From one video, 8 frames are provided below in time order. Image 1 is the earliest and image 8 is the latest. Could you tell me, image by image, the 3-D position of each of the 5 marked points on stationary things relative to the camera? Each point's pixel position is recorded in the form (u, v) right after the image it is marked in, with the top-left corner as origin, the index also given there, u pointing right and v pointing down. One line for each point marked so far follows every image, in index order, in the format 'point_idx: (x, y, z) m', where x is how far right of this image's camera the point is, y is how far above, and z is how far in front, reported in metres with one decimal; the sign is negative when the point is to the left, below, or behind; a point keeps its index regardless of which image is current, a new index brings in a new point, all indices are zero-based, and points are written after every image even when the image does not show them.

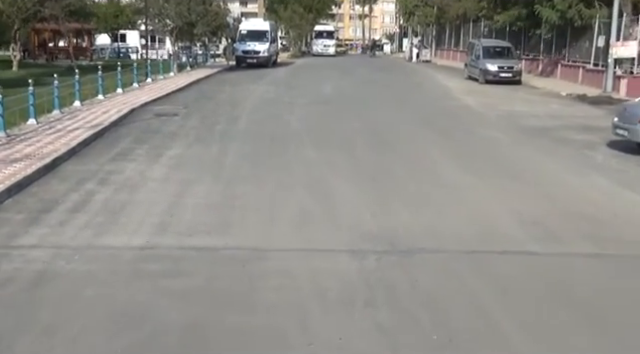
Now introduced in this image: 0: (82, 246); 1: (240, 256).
0: (-2.4, -0.7, +7.0) m
1: (-0.8, -0.8, +6.8) m
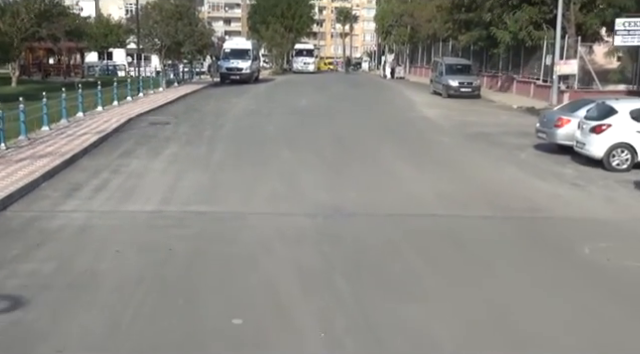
0: (-2.9, -0.5, +9.6) m
1: (-1.3, -0.6, +9.4) m
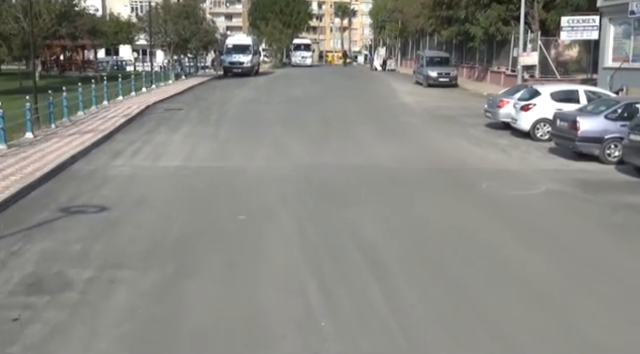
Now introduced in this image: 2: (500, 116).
0: (-3.2, +0.2, +13.2) m
1: (-1.6, +0.1, +13.1) m
2: (+4.8, +1.6, +18.8) m
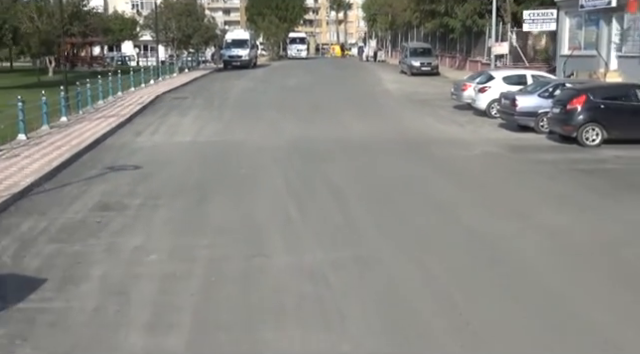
0: (-3.6, +0.8, +16.3) m
1: (-2.0, +0.8, +16.2) m
2: (+4.4, +2.4, +22.0) m
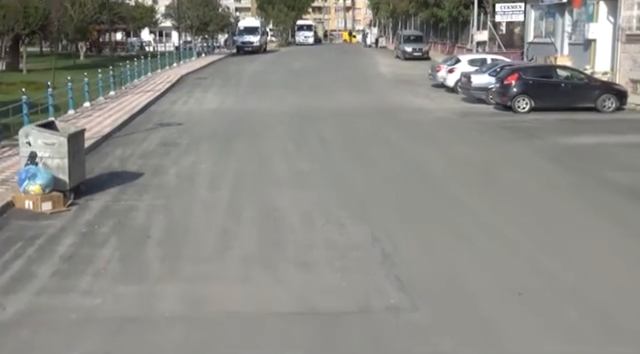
0: (-3.7, +2.0, +21.1) m
1: (-2.1, +2.0, +20.9) m
2: (+4.4, +3.7, +26.5) m
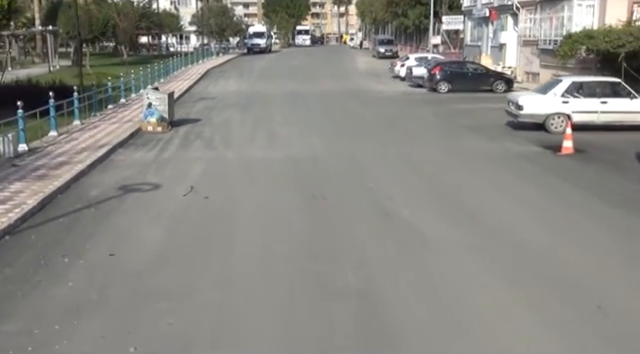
0: (-4.1, +3.5, +29.4) m
1: (-2.5, +3.4, +29.2) m
2: (+3.9, +5.1, +34.9) m
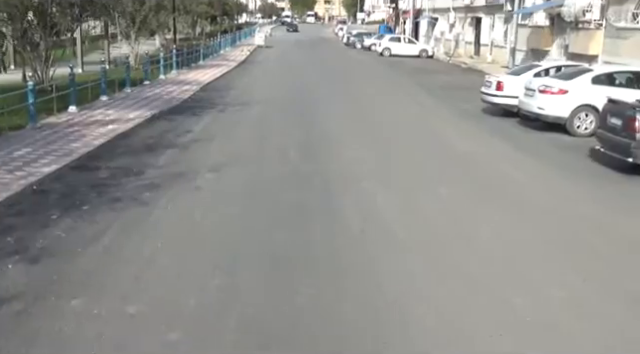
0: (-3.7, +5.7, +35.5) m
1: (-2.1, +5.5, +35.3) m
2: (+4.5, +7.1, +40.7) m
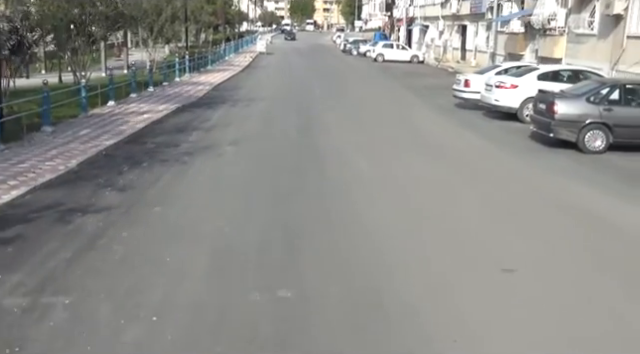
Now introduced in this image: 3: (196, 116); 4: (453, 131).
0: (-3.9, +6.0, +39.0) m
1: (-2.3, +5.8, +38.8) m
2: (+4.4, +7.3, +44.2) m
3: (-3.2, +1.7, +19.0) m
4: (+3.5, +1.3, +19.0) m
